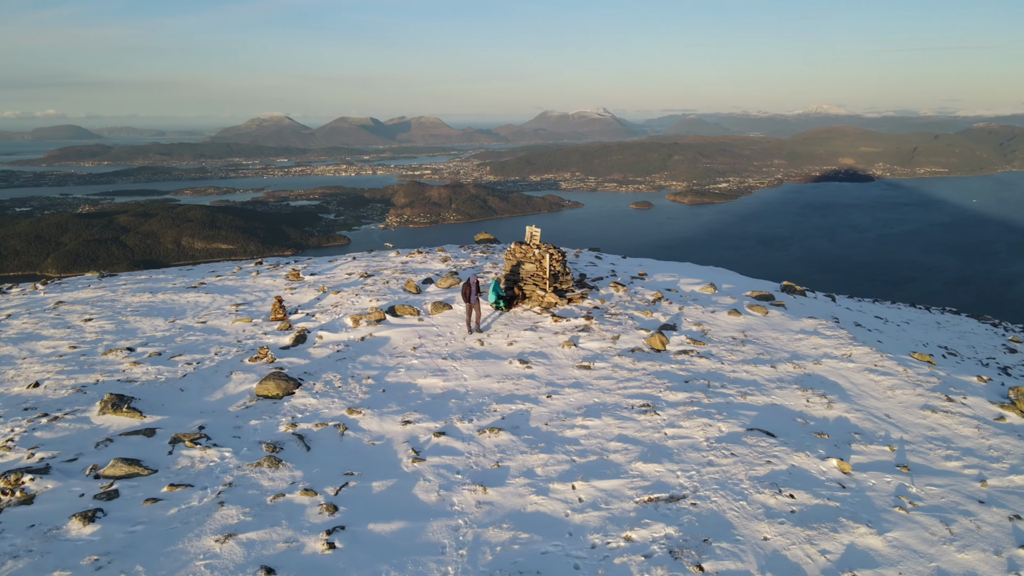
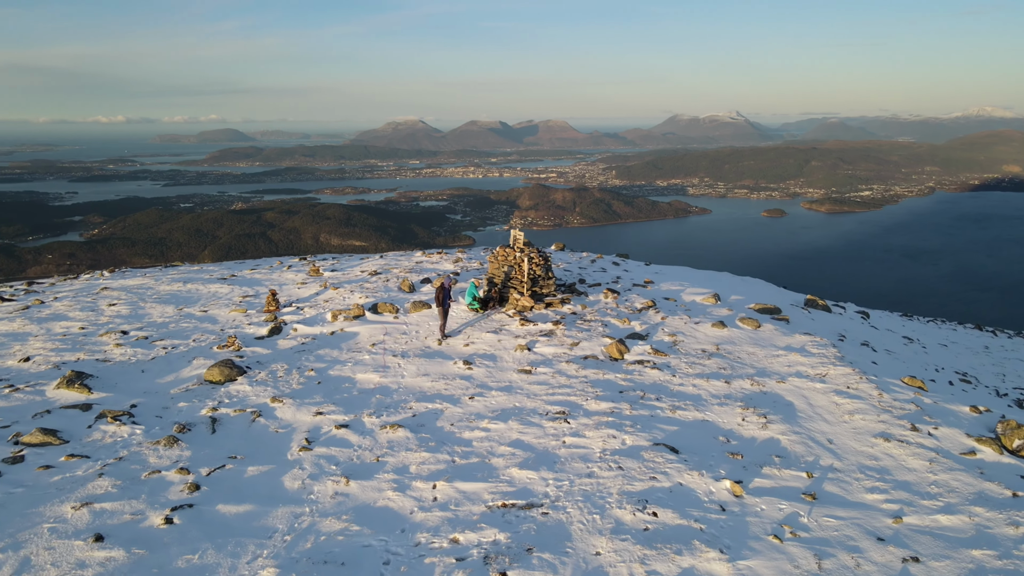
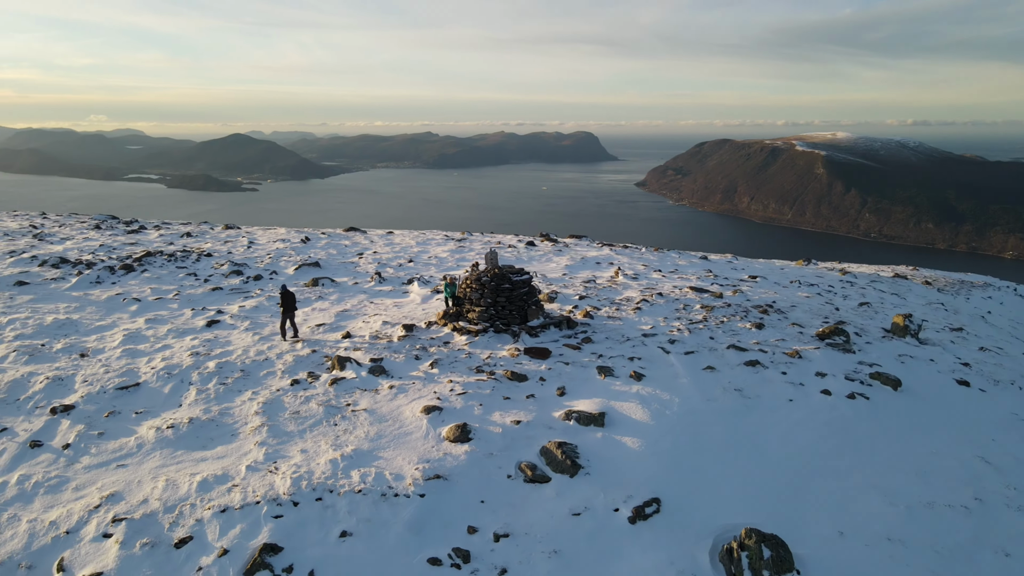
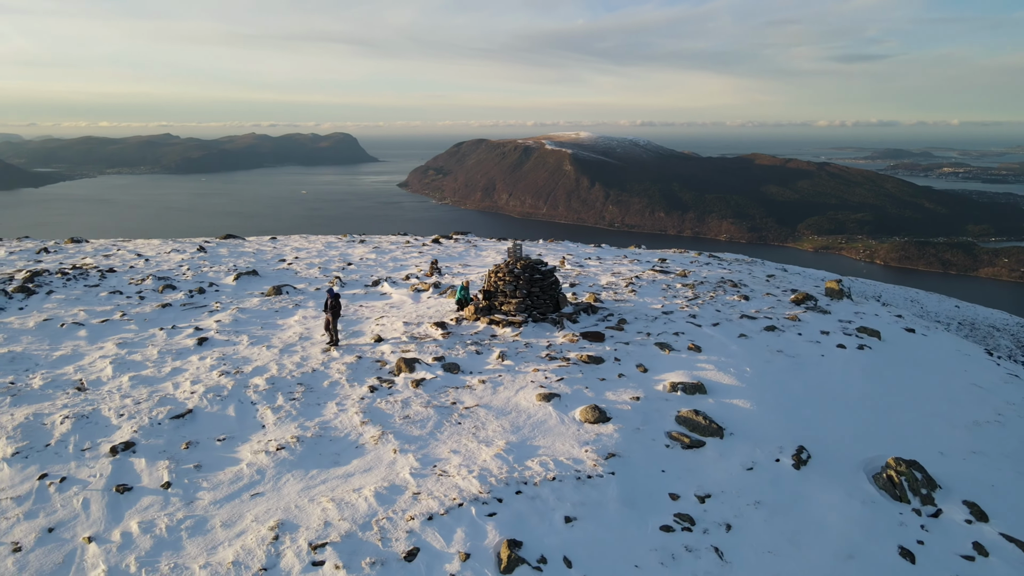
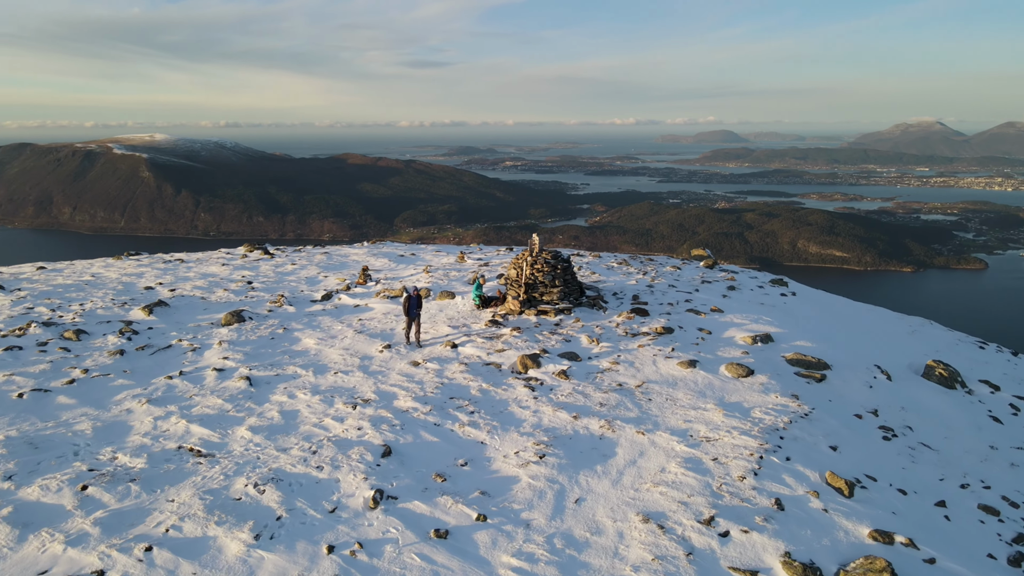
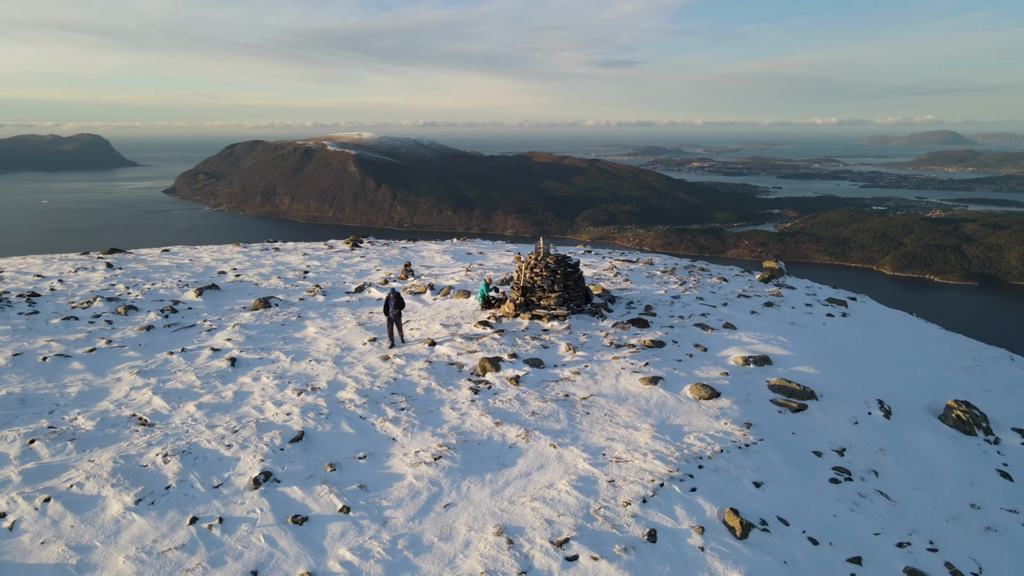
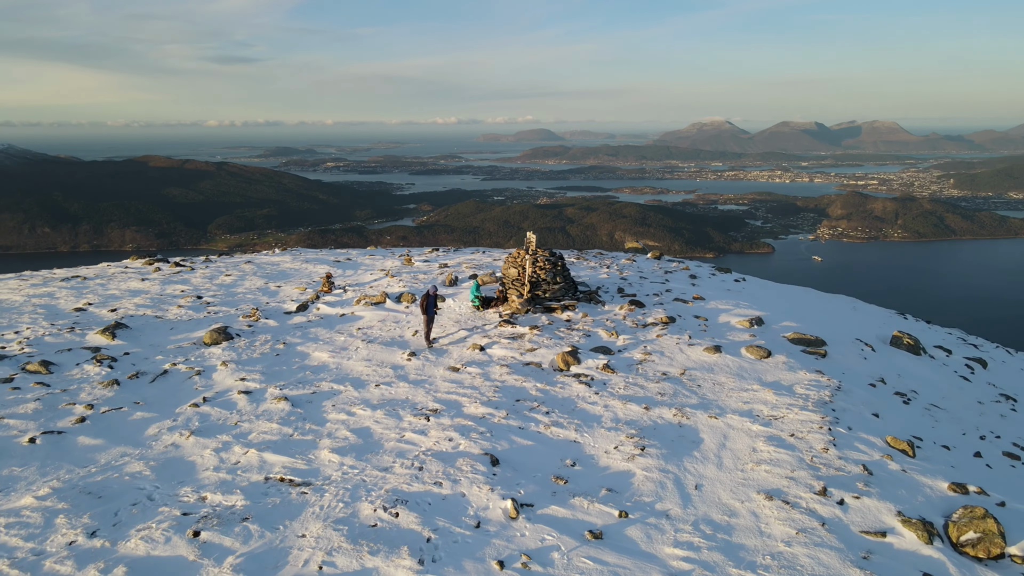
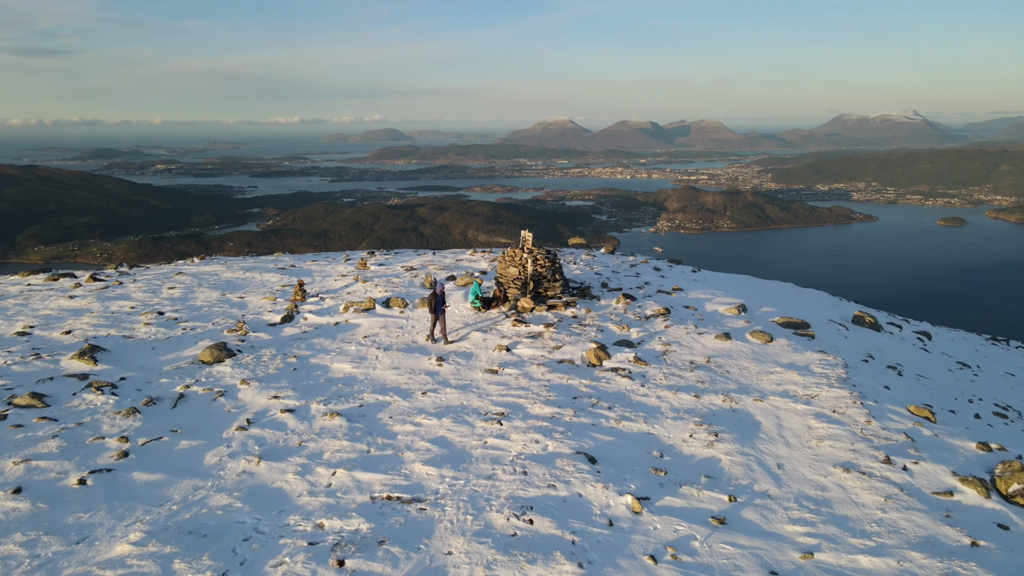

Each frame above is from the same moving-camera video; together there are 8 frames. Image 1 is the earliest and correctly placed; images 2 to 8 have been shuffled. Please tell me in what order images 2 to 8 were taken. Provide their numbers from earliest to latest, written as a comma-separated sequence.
2, 8, 7, 5, 6, 4, 3
